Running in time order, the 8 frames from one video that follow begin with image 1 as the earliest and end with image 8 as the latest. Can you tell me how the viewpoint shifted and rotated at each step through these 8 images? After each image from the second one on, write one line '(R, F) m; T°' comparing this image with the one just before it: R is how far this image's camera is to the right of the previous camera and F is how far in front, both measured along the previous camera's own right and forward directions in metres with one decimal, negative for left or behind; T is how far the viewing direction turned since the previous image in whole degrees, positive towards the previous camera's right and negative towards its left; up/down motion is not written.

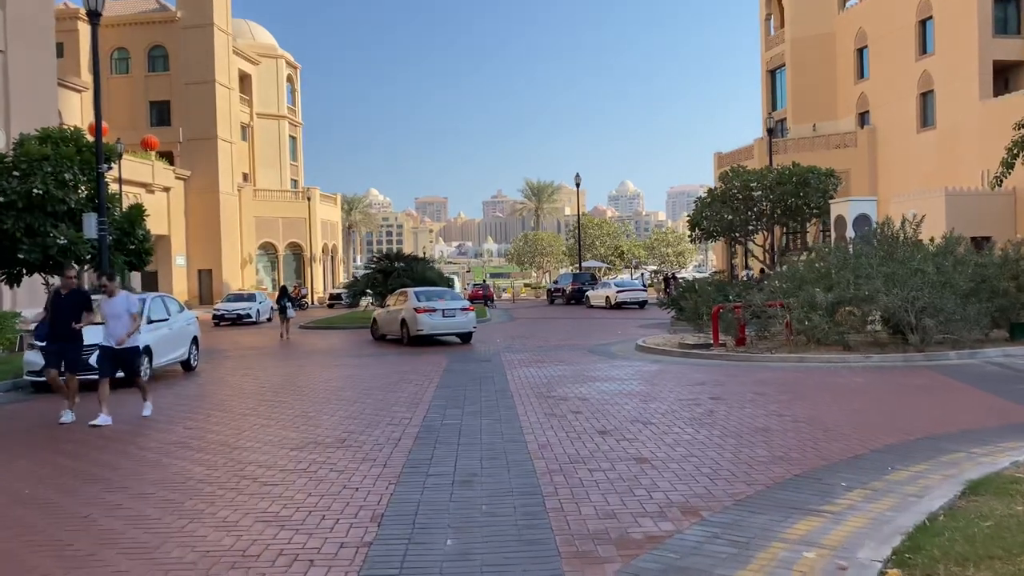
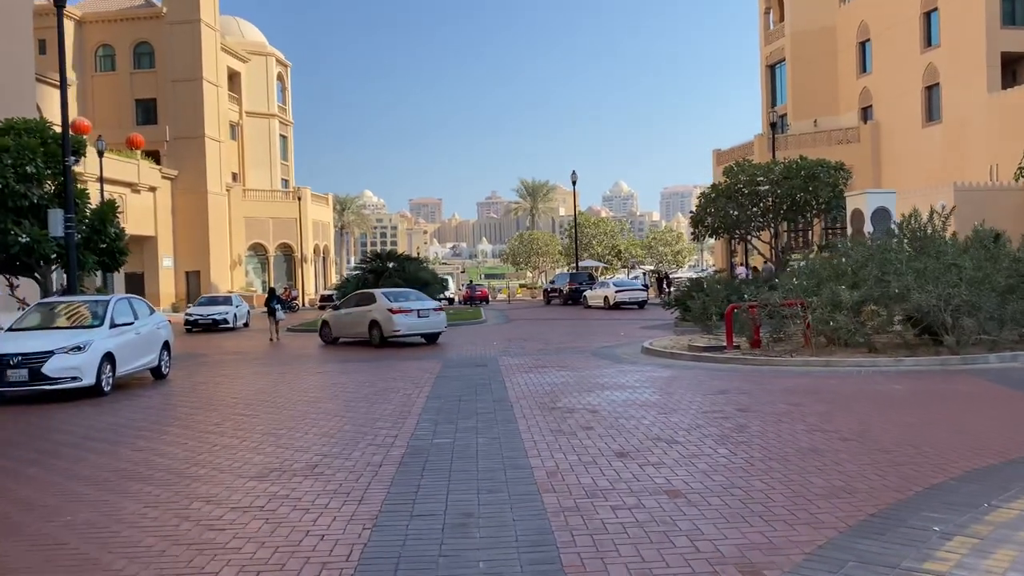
(-0.1, +1.3) m; 0°
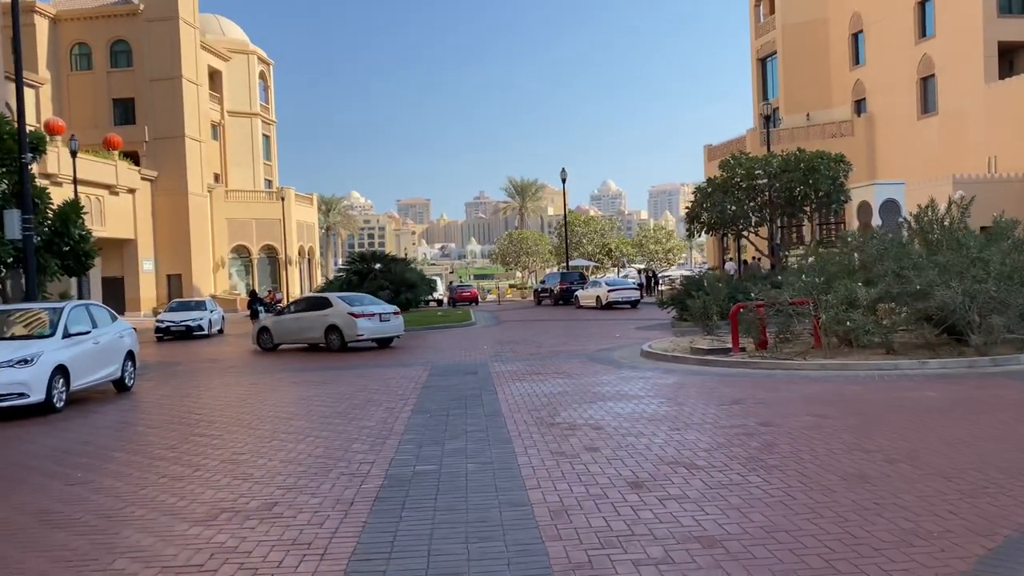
(0.0, +1.1) m; +1°
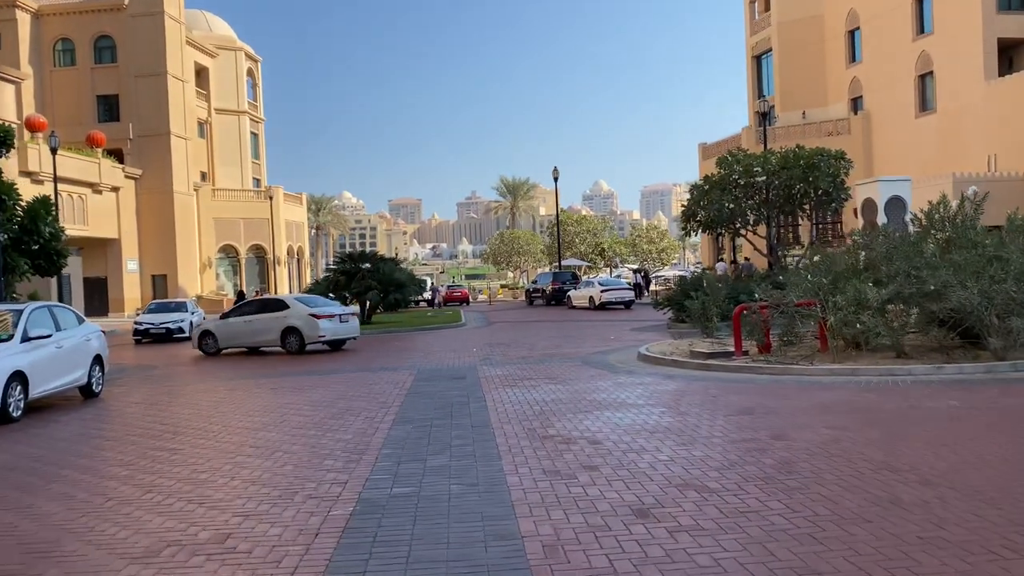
(0.0, +0.7) m; +1°
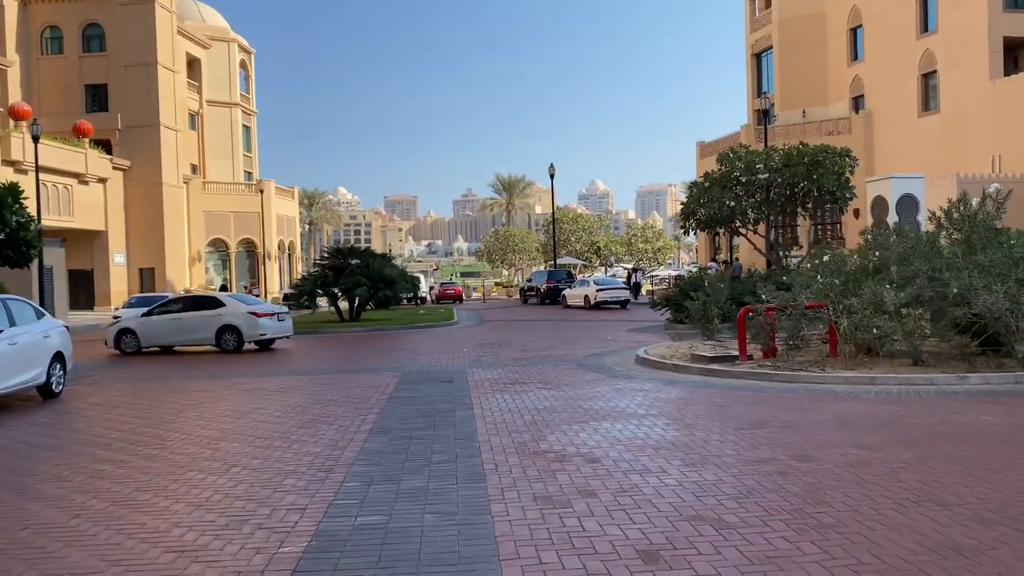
(0.0, +0.9) m; 0°
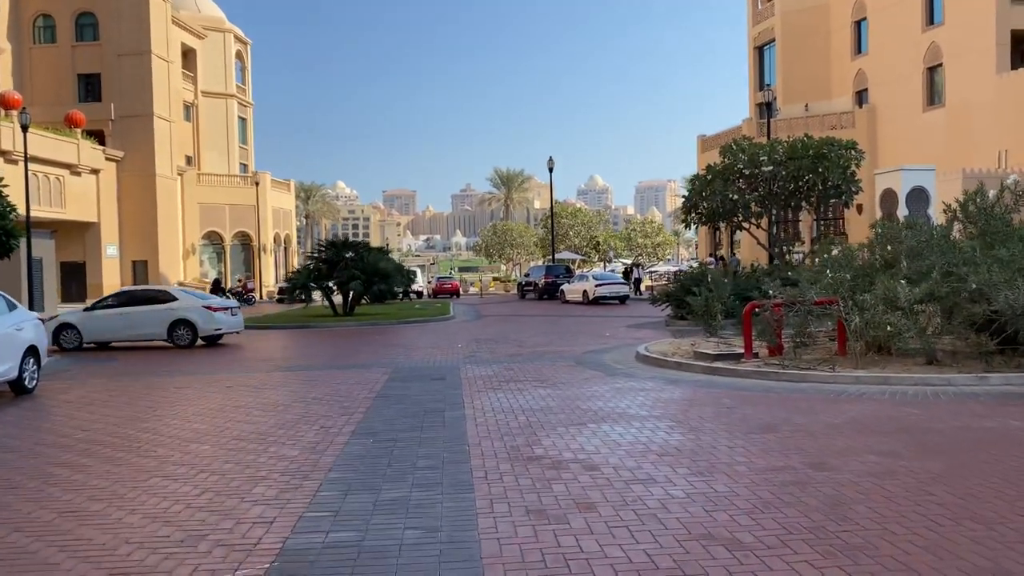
(0.0, +0.6) m; 0°
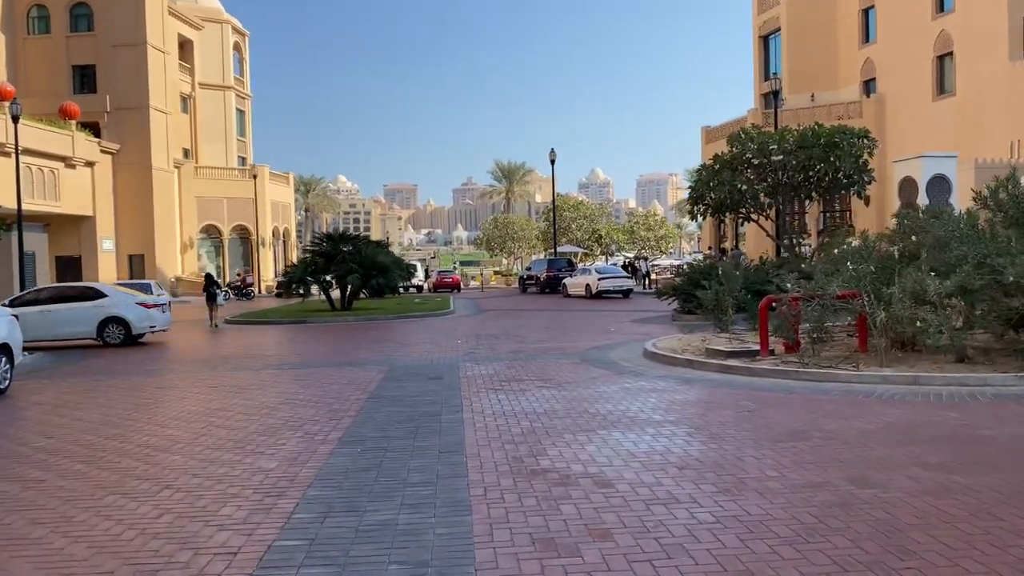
(0.0, +0.7) m; 0°
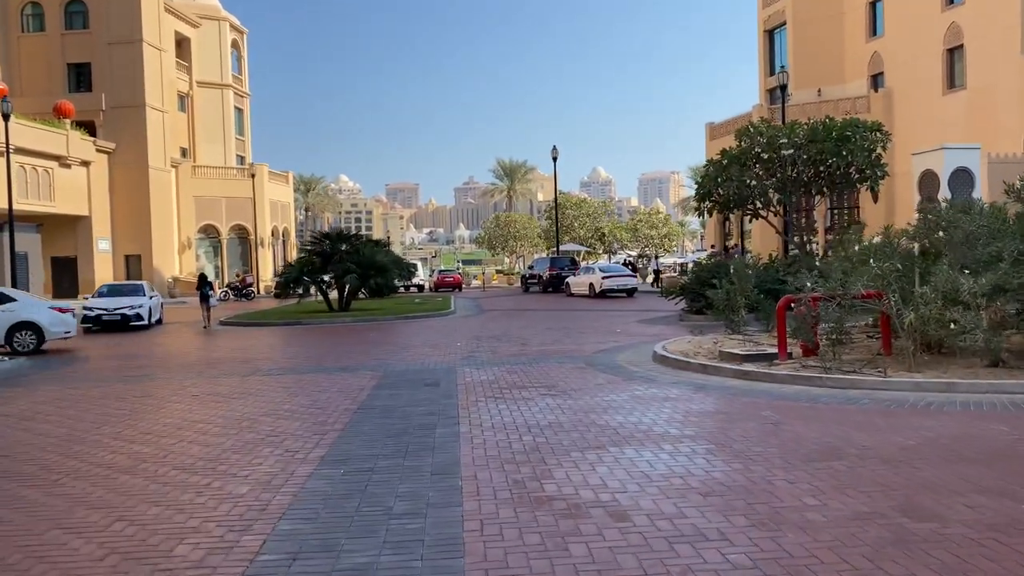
(0.0, +0.7) m; 0°
